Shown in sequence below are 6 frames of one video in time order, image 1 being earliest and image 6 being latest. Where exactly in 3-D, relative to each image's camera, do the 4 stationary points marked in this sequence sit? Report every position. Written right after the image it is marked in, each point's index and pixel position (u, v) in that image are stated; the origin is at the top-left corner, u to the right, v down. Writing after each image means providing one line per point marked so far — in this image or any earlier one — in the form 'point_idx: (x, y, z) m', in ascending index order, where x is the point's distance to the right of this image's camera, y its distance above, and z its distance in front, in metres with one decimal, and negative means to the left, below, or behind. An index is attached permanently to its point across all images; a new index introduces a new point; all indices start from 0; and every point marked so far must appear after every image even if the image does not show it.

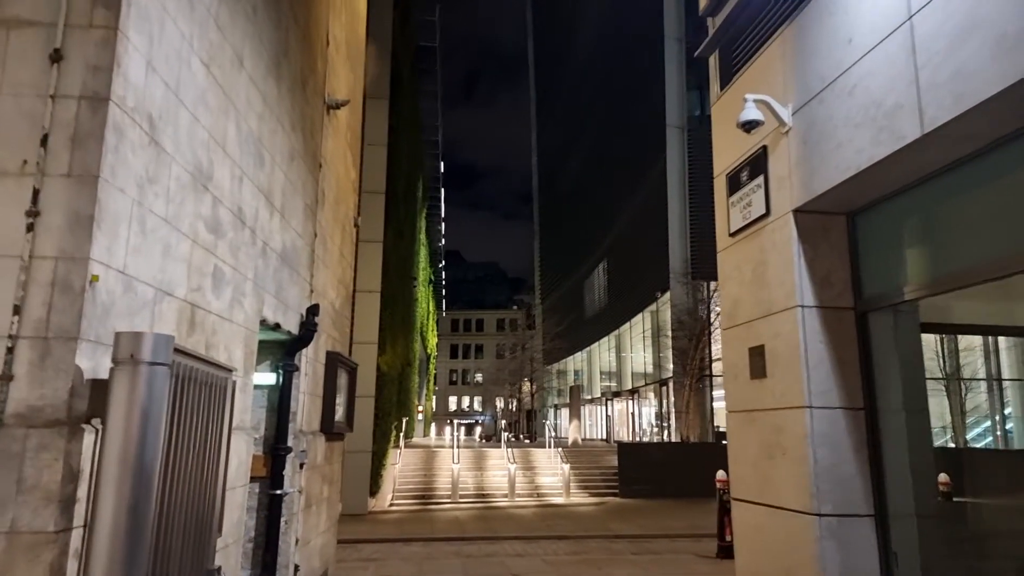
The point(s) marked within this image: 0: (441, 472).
0: (-2.0, -5.3, +19.3) m
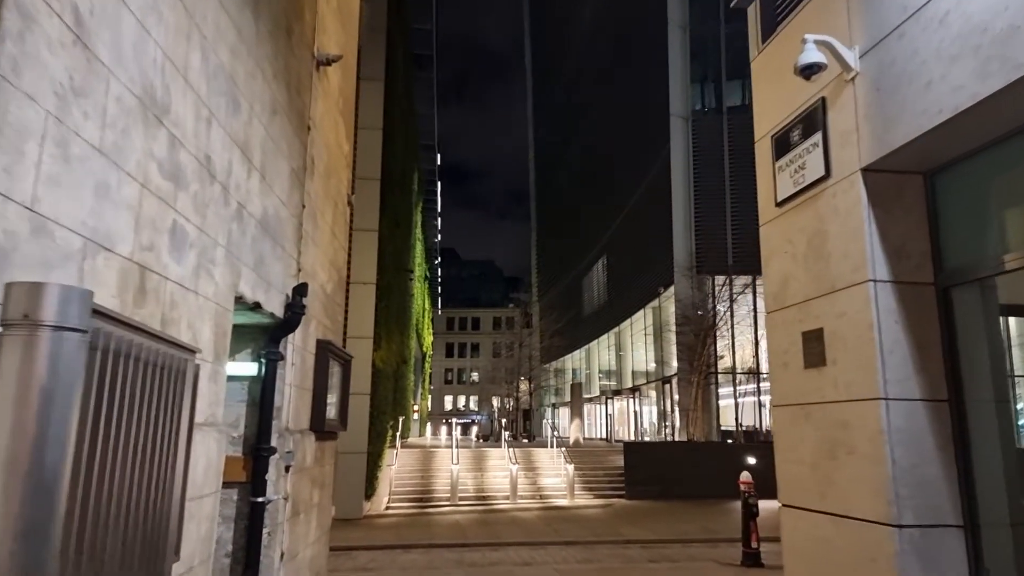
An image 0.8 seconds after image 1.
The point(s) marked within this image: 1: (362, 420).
0: (-2.0, -5.1, +18.5) m
1: (-3.4, -3.1, +15.3) m
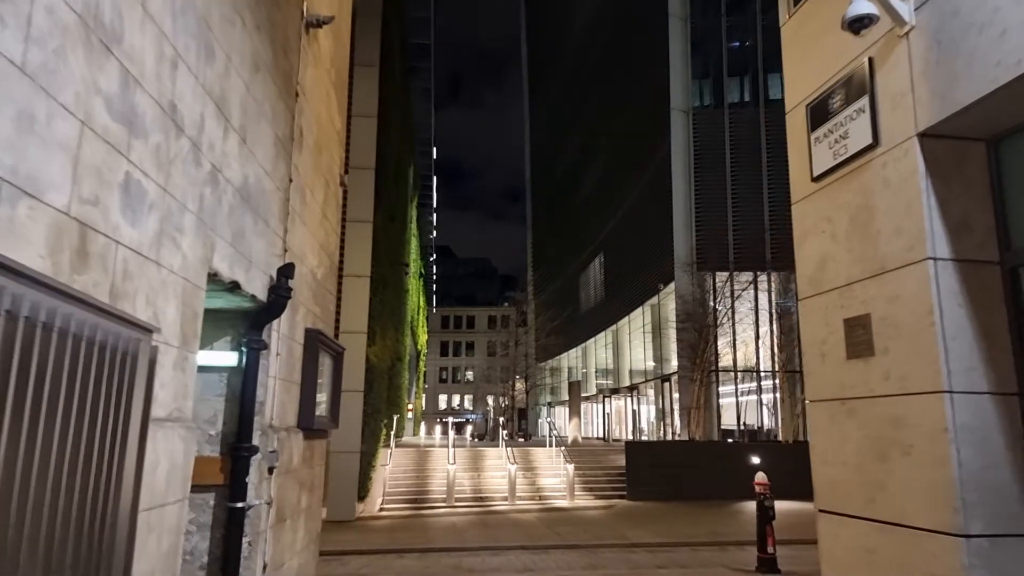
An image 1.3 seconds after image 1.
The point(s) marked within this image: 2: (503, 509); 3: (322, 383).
0: (-2.1, -5.0, +17.9) m
1: (-3.5, -2.9, +14.7) m
2: (-0.2, -5.3, +15.9) m
3: (-2.0, -1.0, +6.9) m
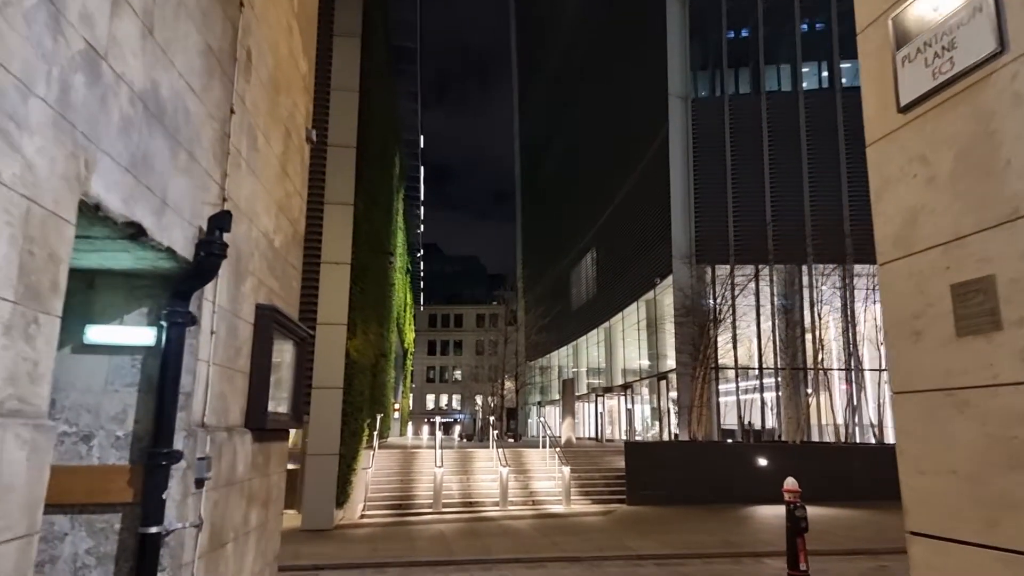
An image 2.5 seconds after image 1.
0: (-2.3, -4.7, +16.7) m
1: (-3.6, -2.7, +13.5) m
2: (-0.4, -5.0, +14.7) m
3: (-2.0, -0.7, +5.7) m
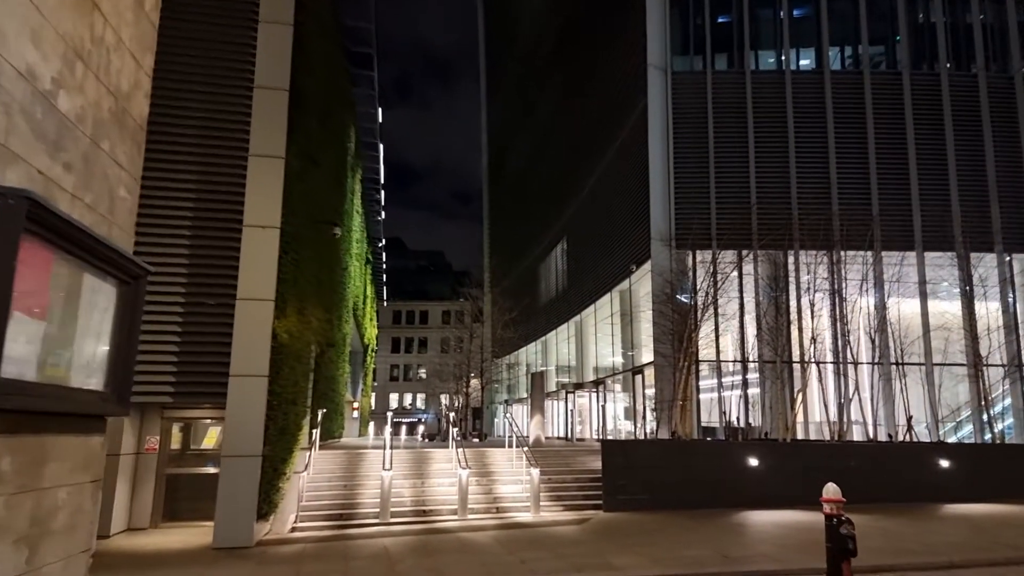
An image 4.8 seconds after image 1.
0: (-3.1, -4.2, +14.5) m
1: (-4.3, -2.1, +11.2) m
2: (-1.2, -4.5, +12.6) m
3: (-2.3, -0.2, +3.5) m
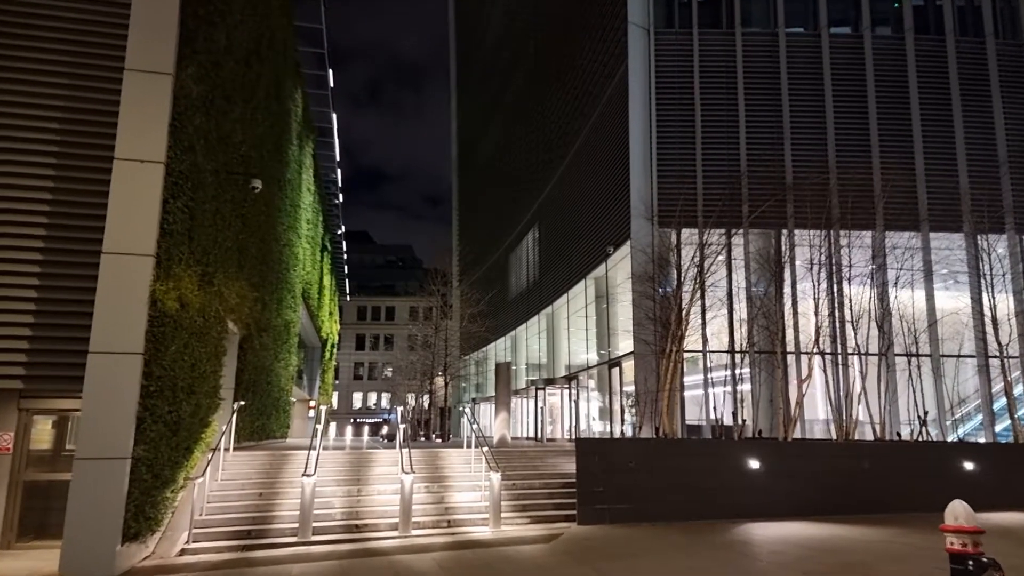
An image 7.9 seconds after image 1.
0: (-3.9, -3.5, +11.8) m
1: (-5.0, -1.4, +8.5) m
2: (-1.9, -3.9, +10.0) m
3: (-2.6, +0.5, +0.9) m
